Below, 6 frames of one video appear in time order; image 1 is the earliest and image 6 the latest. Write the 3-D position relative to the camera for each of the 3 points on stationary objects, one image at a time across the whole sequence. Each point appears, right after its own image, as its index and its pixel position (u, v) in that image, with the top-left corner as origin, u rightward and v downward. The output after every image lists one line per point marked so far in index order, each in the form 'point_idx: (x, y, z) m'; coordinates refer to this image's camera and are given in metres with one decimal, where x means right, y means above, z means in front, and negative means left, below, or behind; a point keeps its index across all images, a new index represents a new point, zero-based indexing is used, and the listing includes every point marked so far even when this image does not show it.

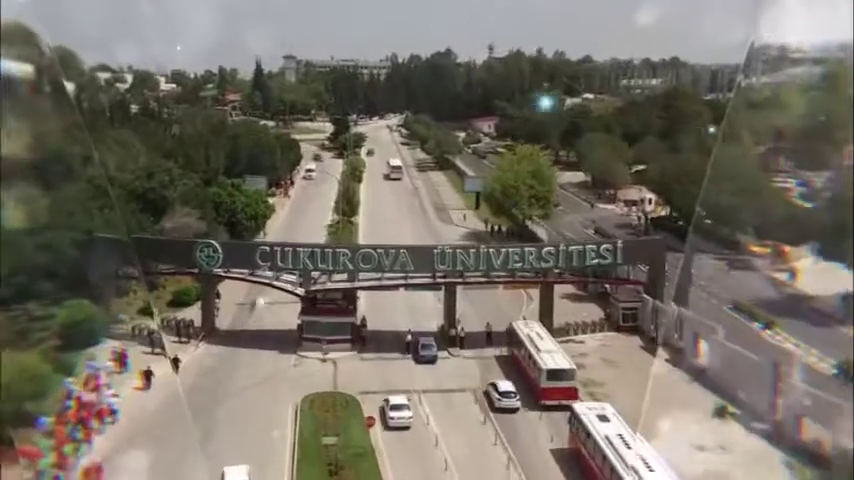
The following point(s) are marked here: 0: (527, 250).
0: (+1.7, -0.2, +11.5) m
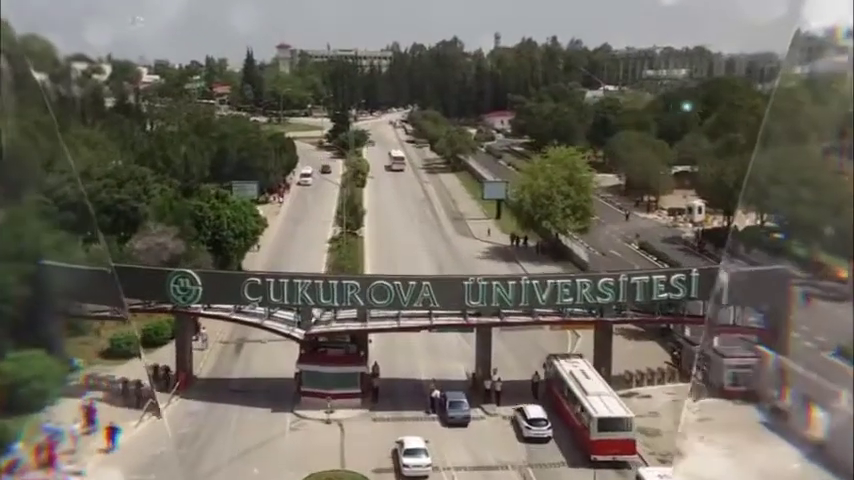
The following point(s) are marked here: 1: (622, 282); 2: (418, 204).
0: (+2.1, -0.6, +9.3) m
1: (+2.7, -0.6, +9.3) m
2: (-0.3, +0.9, +18.0) m
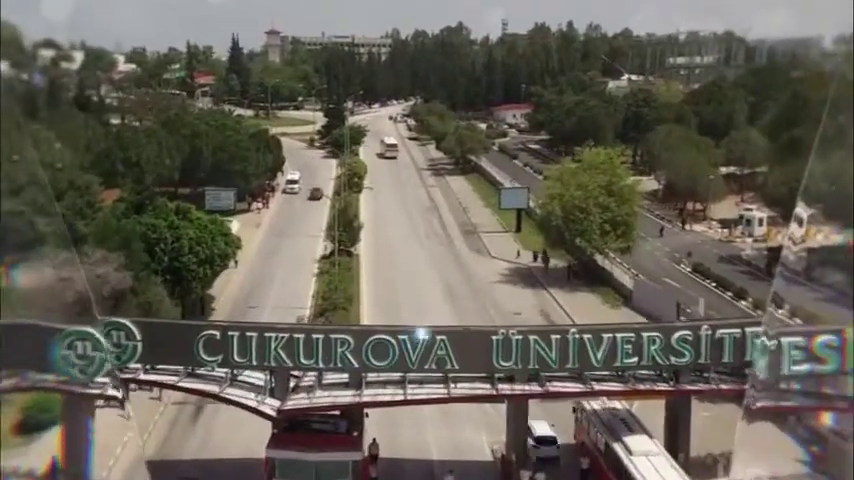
0: (+2.3, -1.0, +6.9) m
1: (+2.9, -1.0, +6.9) m
2: (-0.2, +0.5, +15.6) m
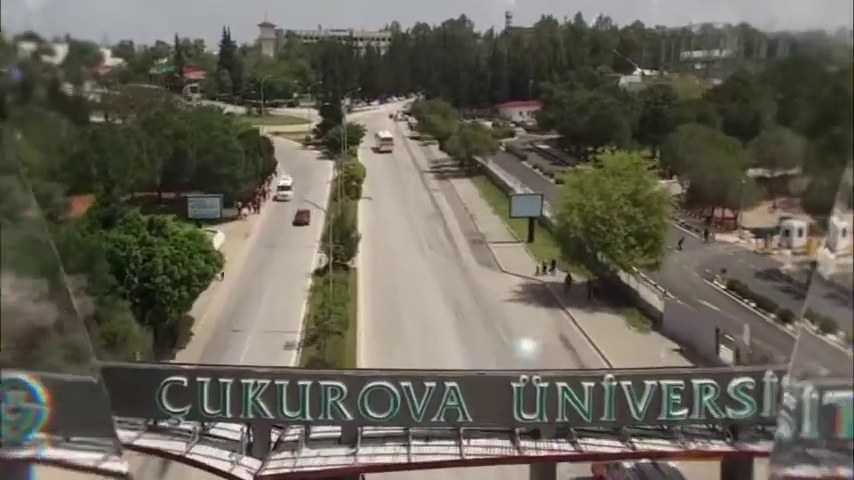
0: (+2.4, -1.3, +5.7) m
1: (+3.0, -1.3, +5.8) m
2: (-0.1, +0.3, +14.4) m
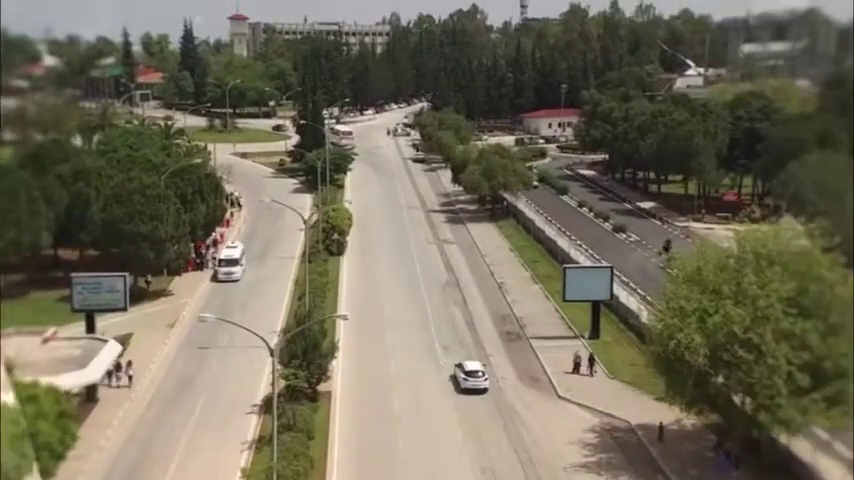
0: (+2.5, -2.5, +1.5) m
1: (+3.1, -2.5, +1.5) m
2: (0.0, -0.9, +10.2) m
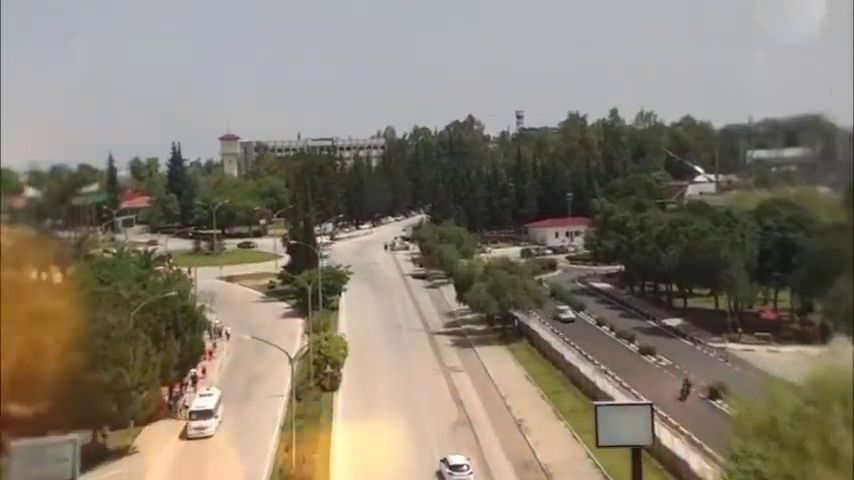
0: (+2.7, -2.8, 0.0) m
1: (+3.3, -2.9, 0.0) m
2: (+0.2, -2.7, +8.8) m
